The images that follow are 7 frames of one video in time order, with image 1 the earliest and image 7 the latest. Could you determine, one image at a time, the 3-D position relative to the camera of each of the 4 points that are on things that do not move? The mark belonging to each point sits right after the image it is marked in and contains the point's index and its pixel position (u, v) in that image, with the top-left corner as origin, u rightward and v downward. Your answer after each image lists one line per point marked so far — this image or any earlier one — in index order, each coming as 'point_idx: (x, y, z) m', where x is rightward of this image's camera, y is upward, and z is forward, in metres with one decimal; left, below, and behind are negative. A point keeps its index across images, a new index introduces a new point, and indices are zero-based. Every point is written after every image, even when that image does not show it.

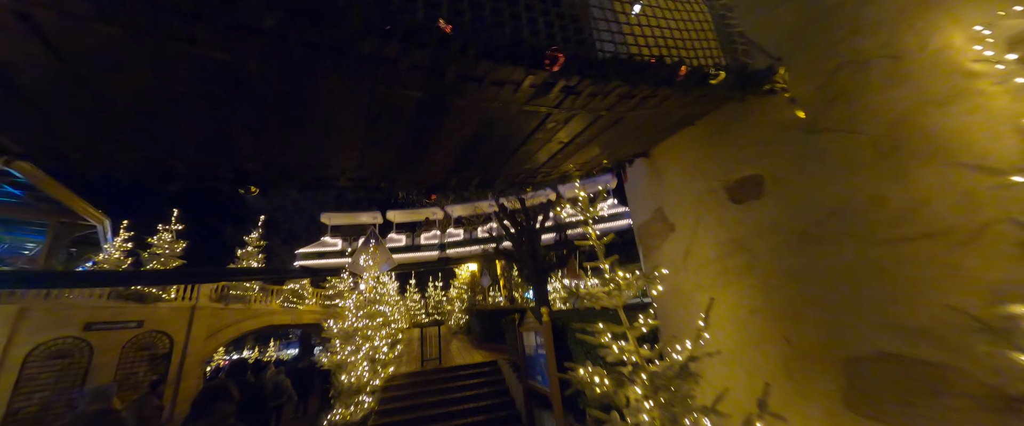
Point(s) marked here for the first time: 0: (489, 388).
0: (-0.4, -3.1, +5.7) m
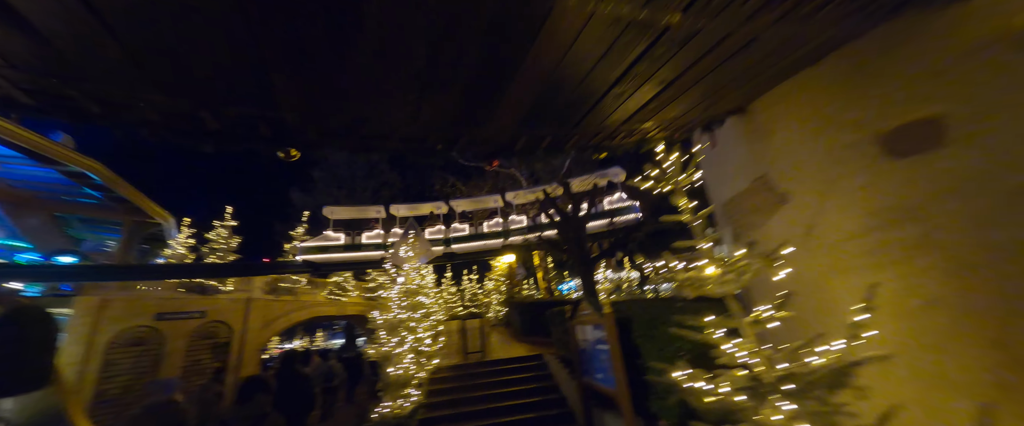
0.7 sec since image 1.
0: (+0.4, -2.8, +5.5) m
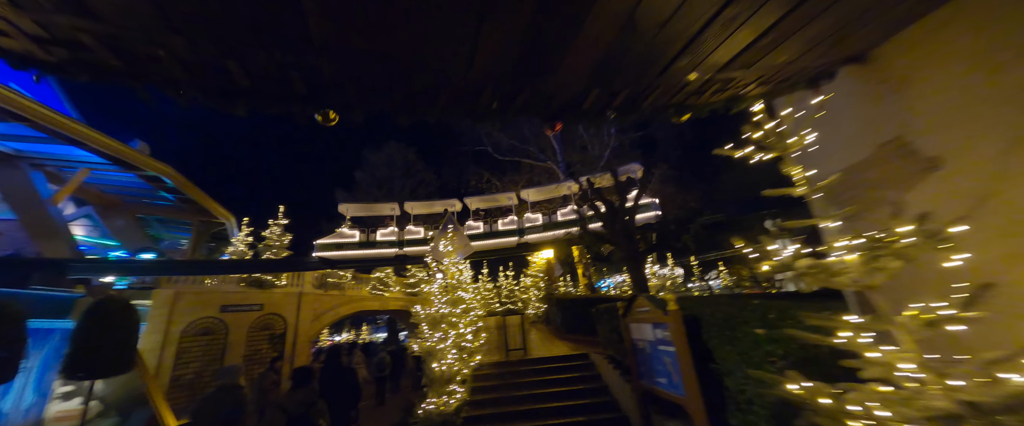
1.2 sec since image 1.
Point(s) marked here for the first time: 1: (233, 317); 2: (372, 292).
0: (+1.1, -2.7, +5.2) m
1: (-8.6, -3.2, +10.1) m
2: (-6.4, -3.6, +14.9) m
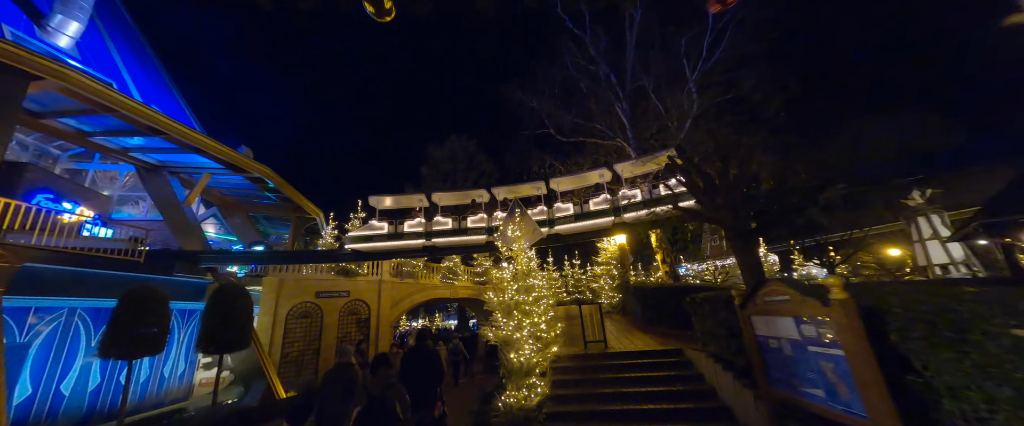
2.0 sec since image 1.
0: (+2.3, -2.3, +4.5) m
1: (-6.3, -3.0, +11.1) m
2: (-3.3, -3.2, +15.4) m
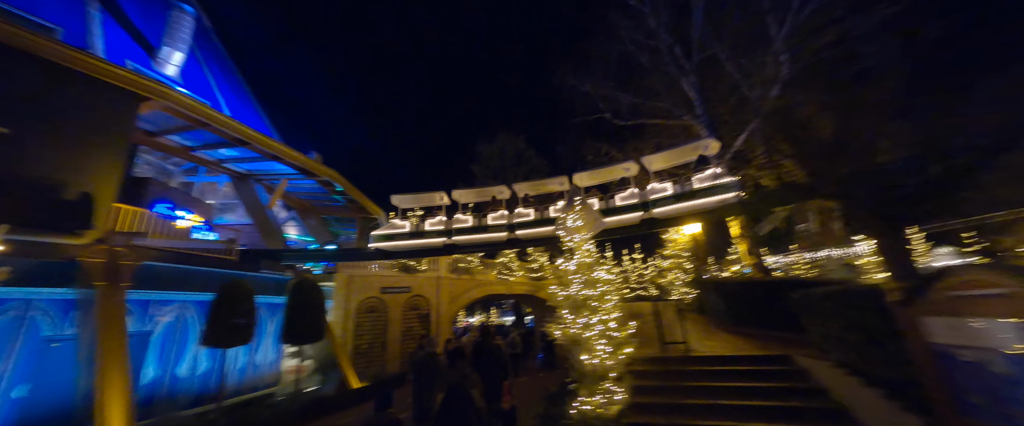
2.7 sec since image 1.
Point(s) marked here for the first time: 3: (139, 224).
0: (+3.1, -2.1, +3.7) m
1: (-4.3, -3.0, +11.6) m
2: (-0.6, -3.0, +15.4) m
3: (-8.4, -0.3, +7.5) m
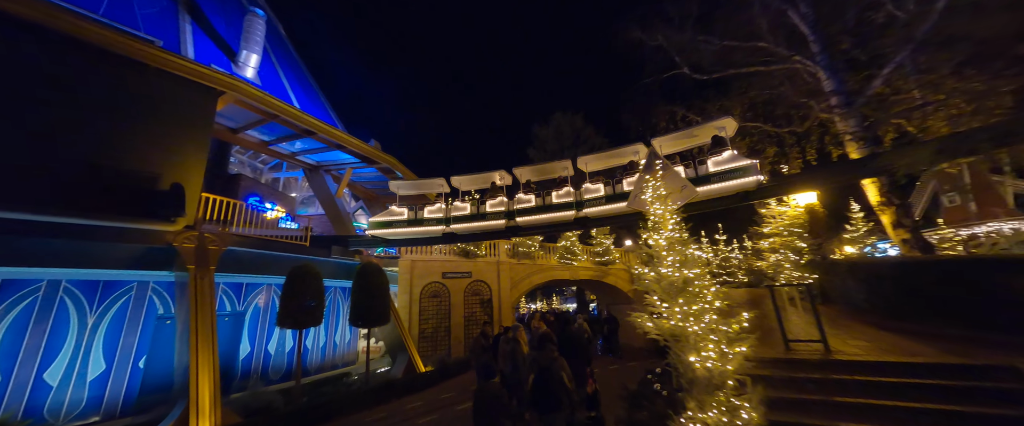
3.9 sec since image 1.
0: (+3.8, -1.6, +2.4) m
1: (-2.1, -2.4, +11.5) m
2: (+2.2, -2.1, +14.6) m
3: (-6.9, 0.0, +8.1) m
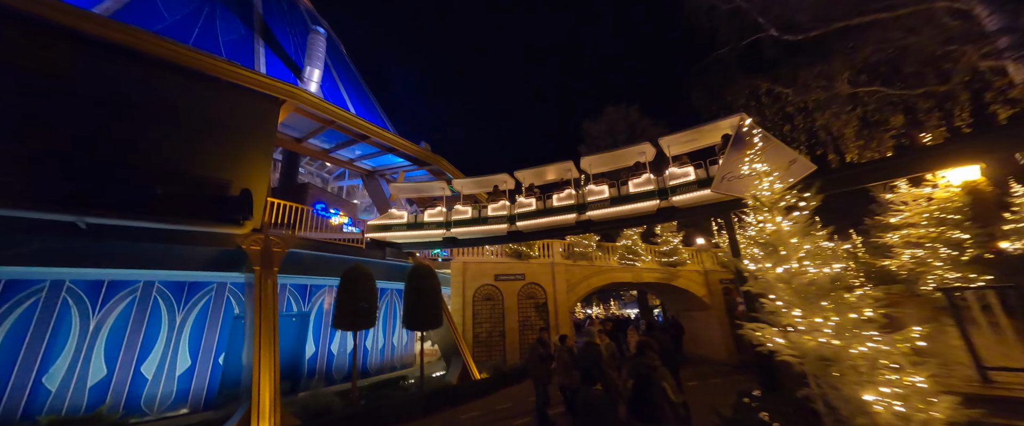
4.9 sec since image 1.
0: (+4.2, -1.4, +1.2) m
1: (-0.2, -2.4, +11.1) m
2: (+4.5, -2.0, +13.5) m
3: (-5.6, -0.1, +8.5) m
